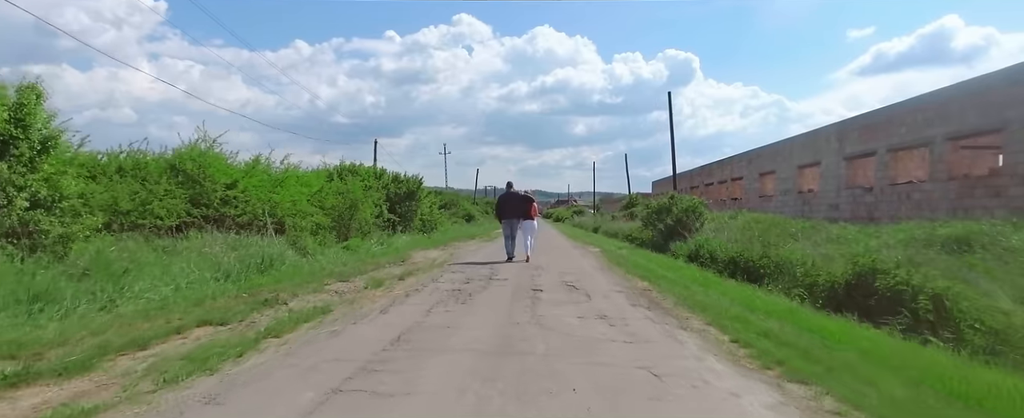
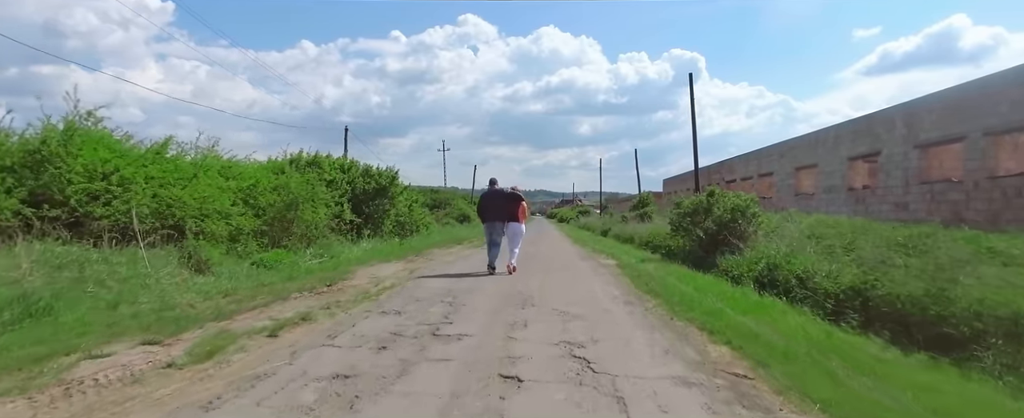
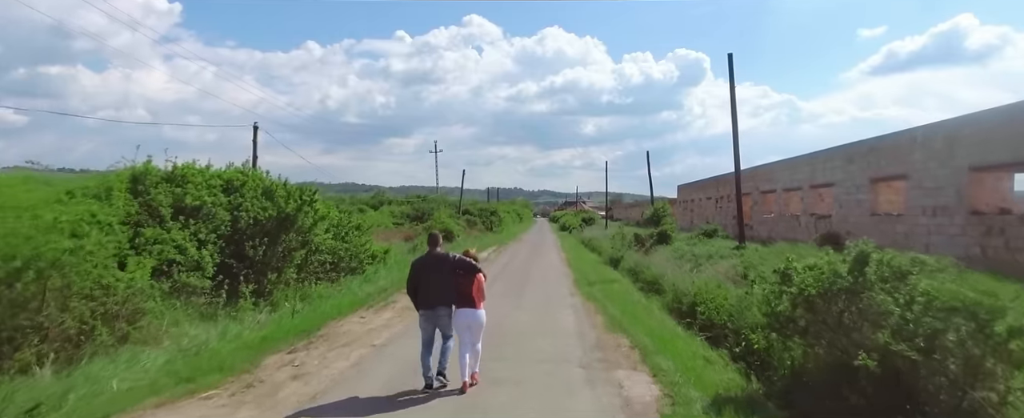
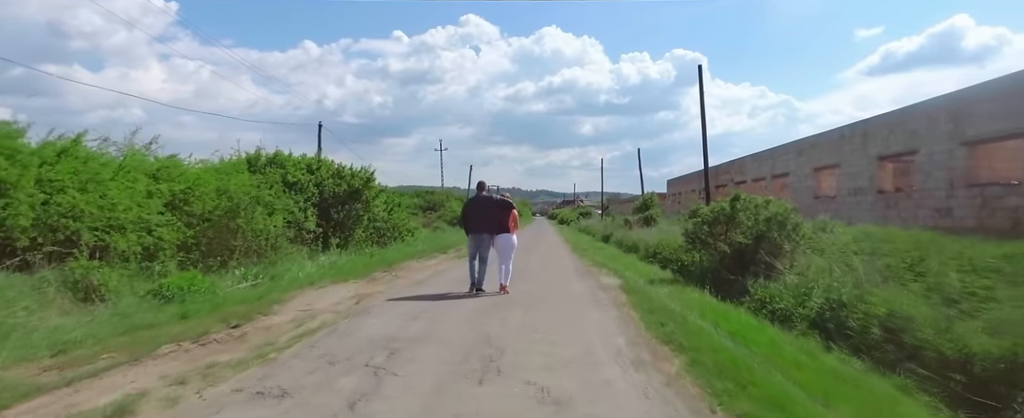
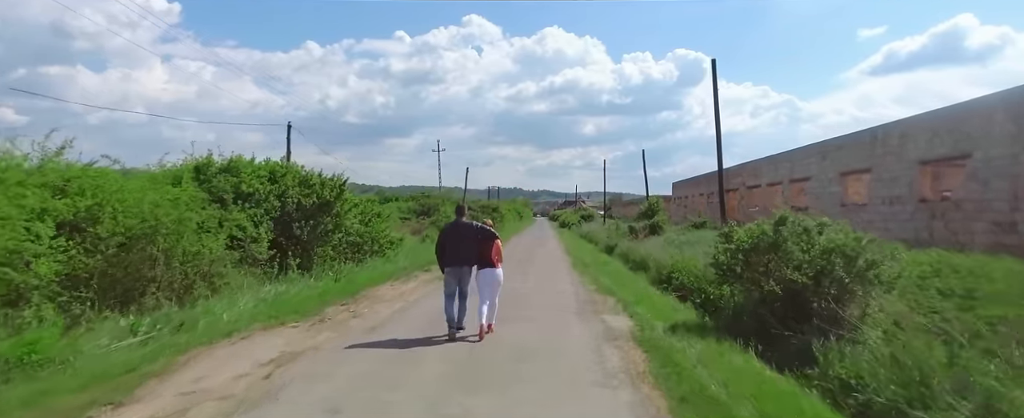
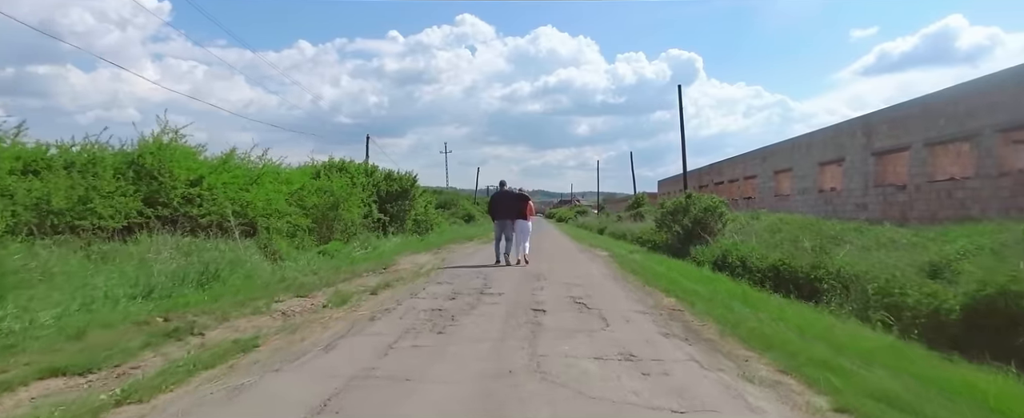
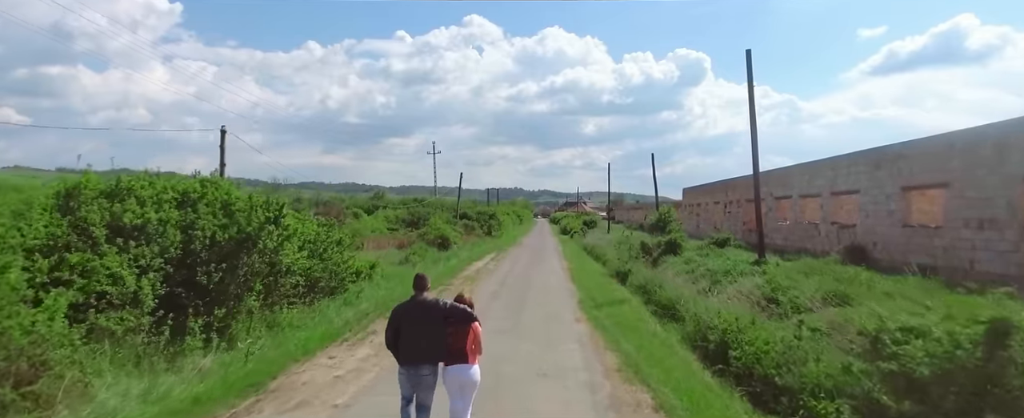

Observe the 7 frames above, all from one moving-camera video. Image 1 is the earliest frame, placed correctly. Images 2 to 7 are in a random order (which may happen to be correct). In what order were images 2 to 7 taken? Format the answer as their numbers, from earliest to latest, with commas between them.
6, 2, 4, 5, 3, 7
